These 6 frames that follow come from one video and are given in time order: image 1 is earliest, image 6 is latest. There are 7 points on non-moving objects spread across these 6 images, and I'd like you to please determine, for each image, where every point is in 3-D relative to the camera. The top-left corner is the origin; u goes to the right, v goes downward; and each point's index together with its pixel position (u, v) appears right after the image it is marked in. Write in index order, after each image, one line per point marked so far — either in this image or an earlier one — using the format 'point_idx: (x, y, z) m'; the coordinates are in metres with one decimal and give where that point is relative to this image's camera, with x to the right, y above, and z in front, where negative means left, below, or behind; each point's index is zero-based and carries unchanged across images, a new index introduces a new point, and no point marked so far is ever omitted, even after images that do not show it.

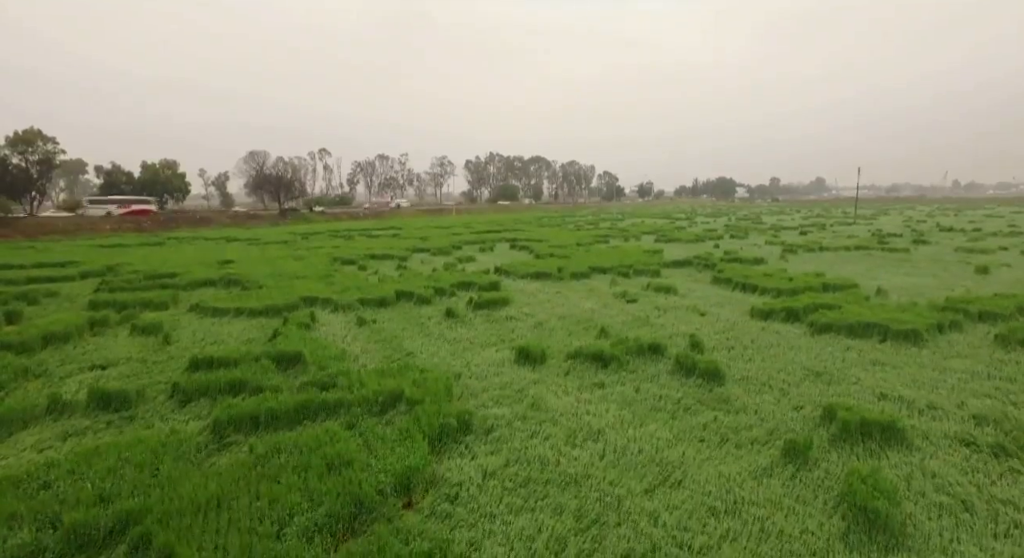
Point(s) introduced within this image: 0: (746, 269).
0: (+8.0, +0.3, +17.7) m
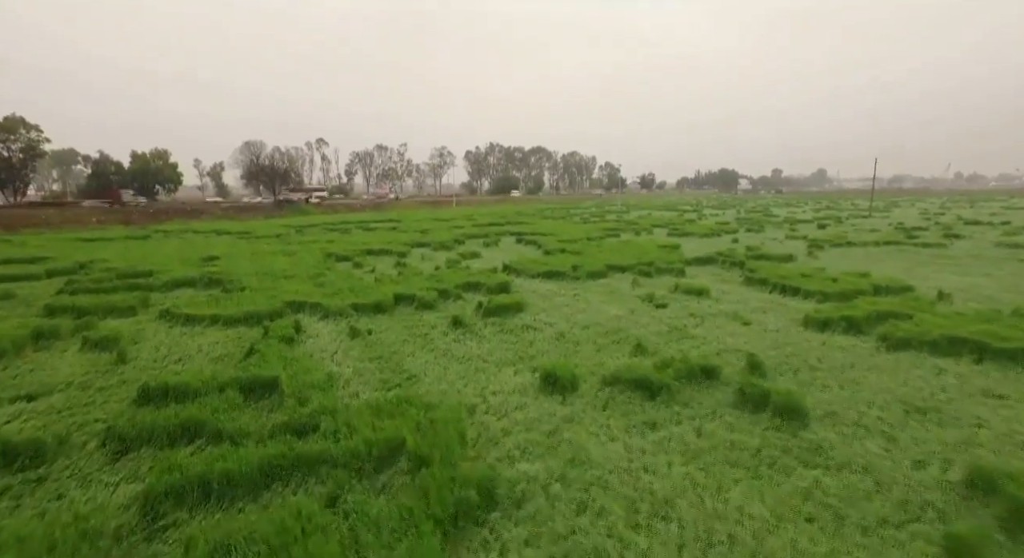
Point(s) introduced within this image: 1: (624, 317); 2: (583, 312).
0: (+8.3, +0.4, +16.2) m
1: (+2.3, -0.8, +10.9) m
2: (+1.6, -0.7, +11.3) m
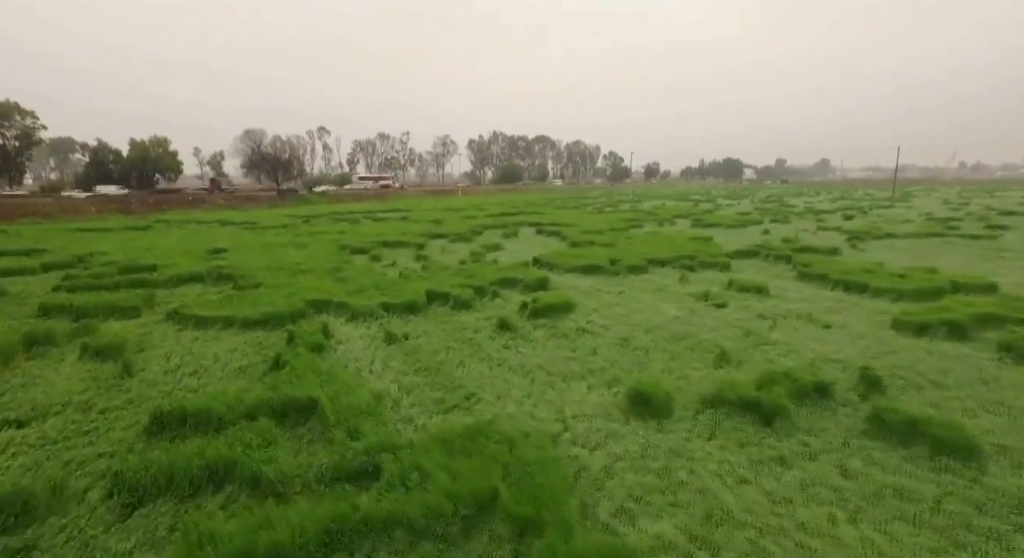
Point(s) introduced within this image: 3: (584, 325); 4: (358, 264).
0: (+9.2, +0.5, +15.0) m
1: (+3.2, -0.7, +9.8) m
2: (+2.5, -0.7, +10.2) m
3: (+1.3, -0.8, +9.4) m
4: (-4.6, +0.4, +15.4) m
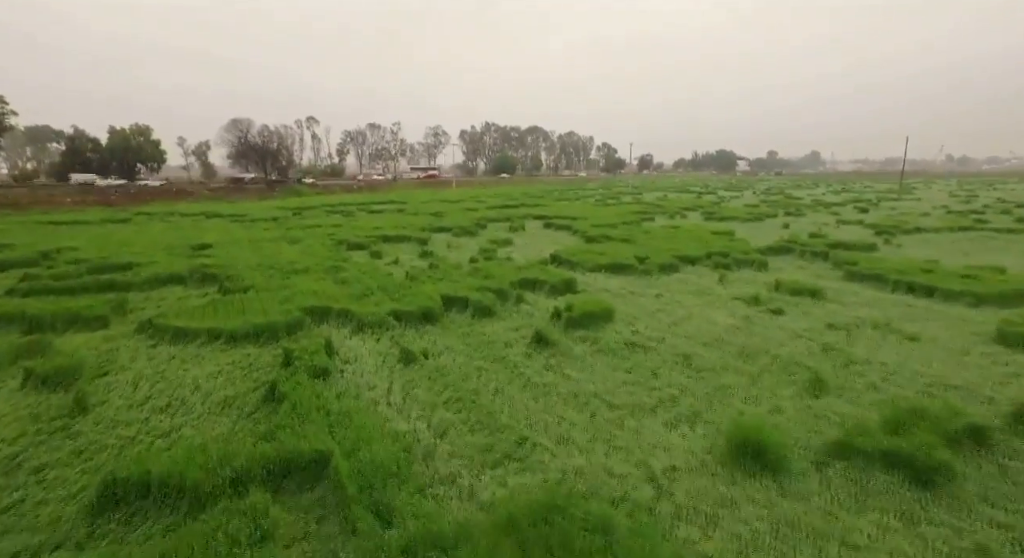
0: (+9.6, +0.5, +13.8) m
1: (+3.8, -0.8, +8.5) m
2: (+3.0, -0.7, +8.9) m
3: (+1.9, -0.9, +8.1) m
4: (-4.1, +0.5, +13.9) m
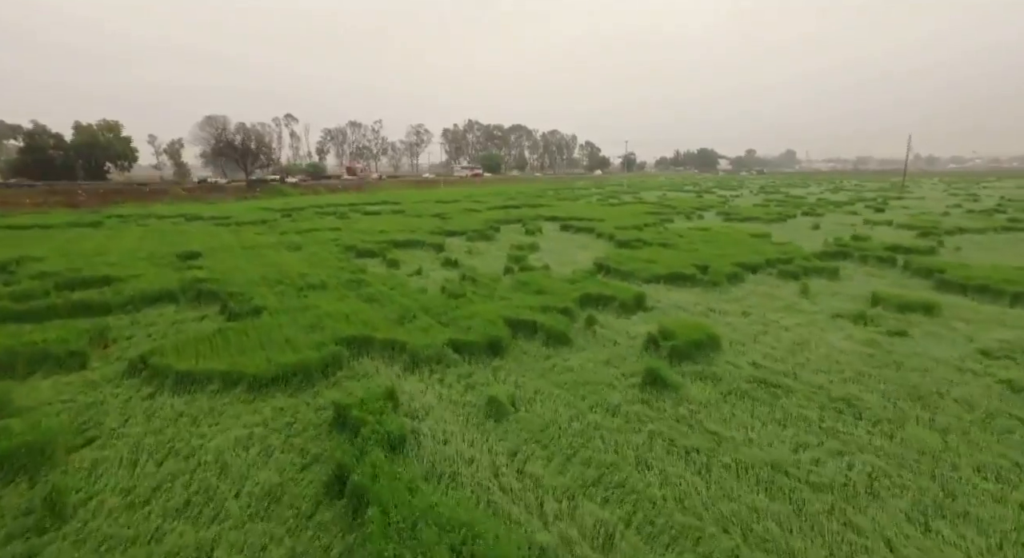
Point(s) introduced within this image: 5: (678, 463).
0: (+10.6, +0.3, +12.5) m
1: (+5.0, -1.1, +7.0) m
2: (+4.2, -1.0, +7.4) m
3: (+3.1, -1.2, +6.5) m
4: (-3.1, +0.1, +12.1) m
5: (+1.5, -1.6, +4.5) m
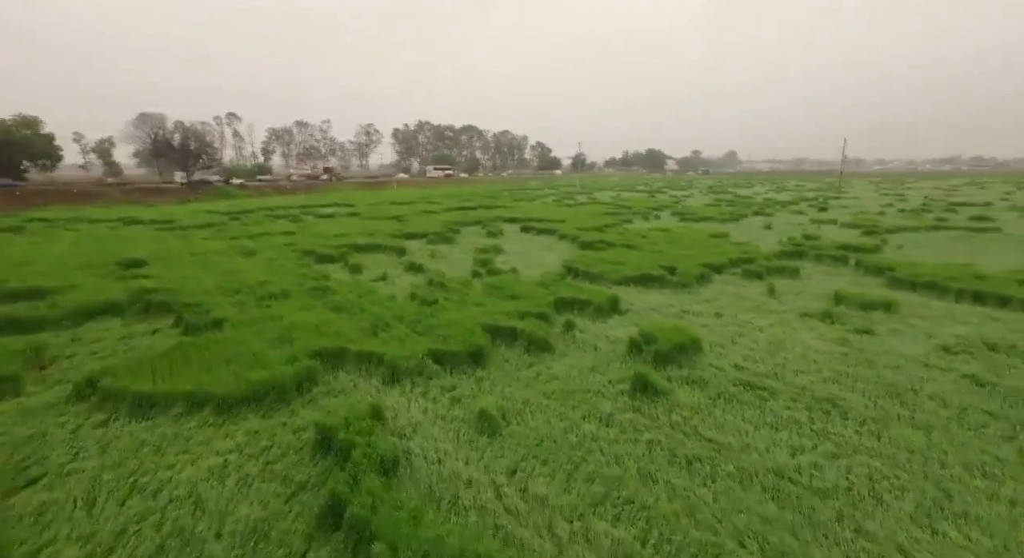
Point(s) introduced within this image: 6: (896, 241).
0: (+9.9, +0.4, +13.2) m
1: (+4.8, -1.1, +7.2) m
2: (+3.9, -1.0, +7.5) m
3: (+2.9, -1.2, +6.6) m
4: (-3.8, 0.0, +11.6) m
5: (+1.5, -1.7, +4.5) m
6: (+13.2, +1.3, +17.7) m
